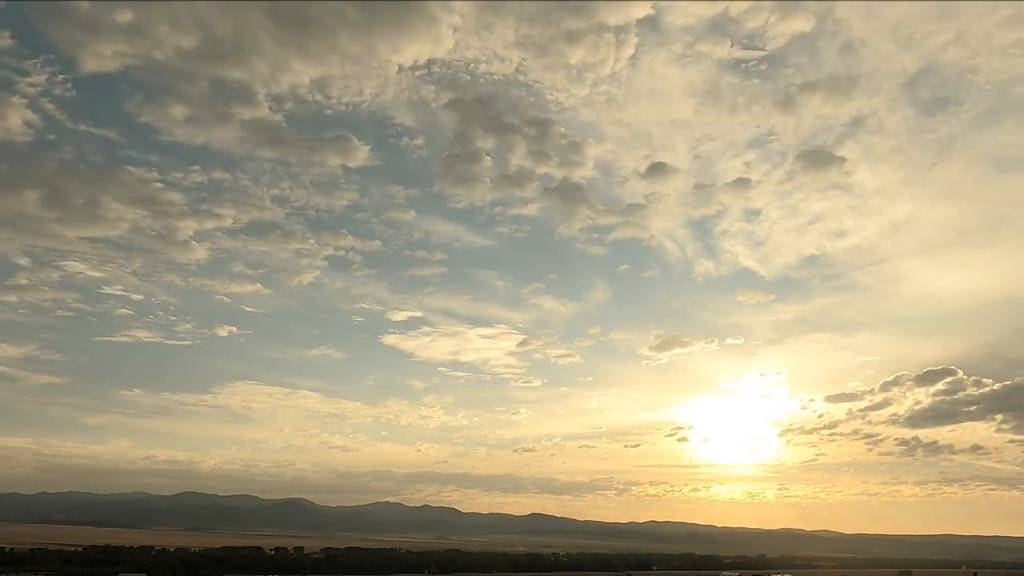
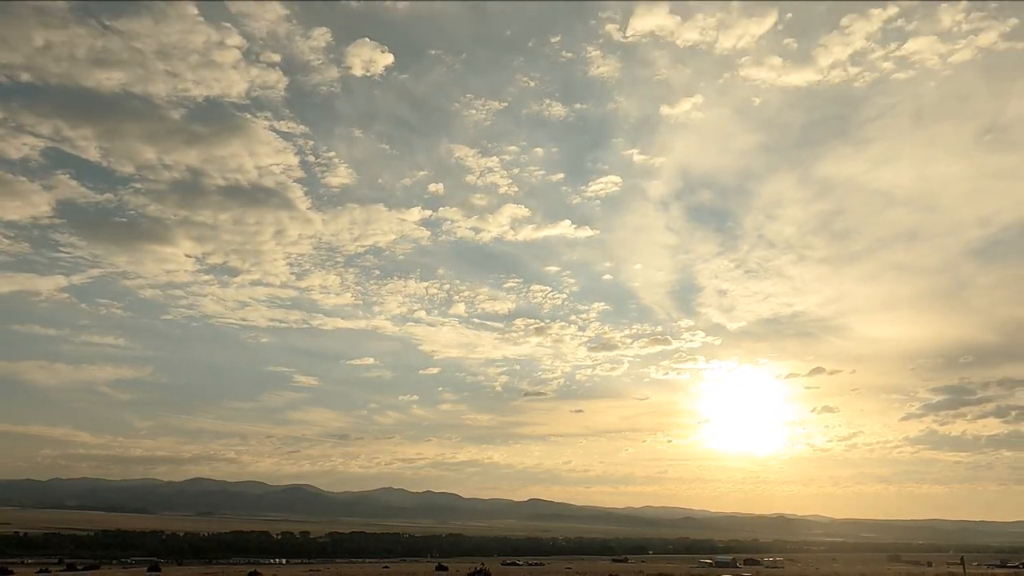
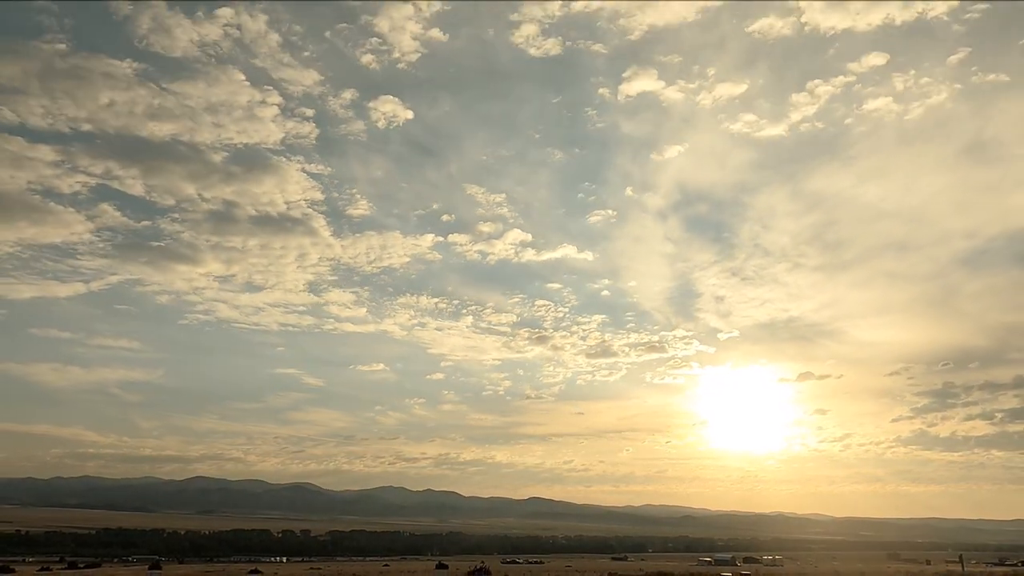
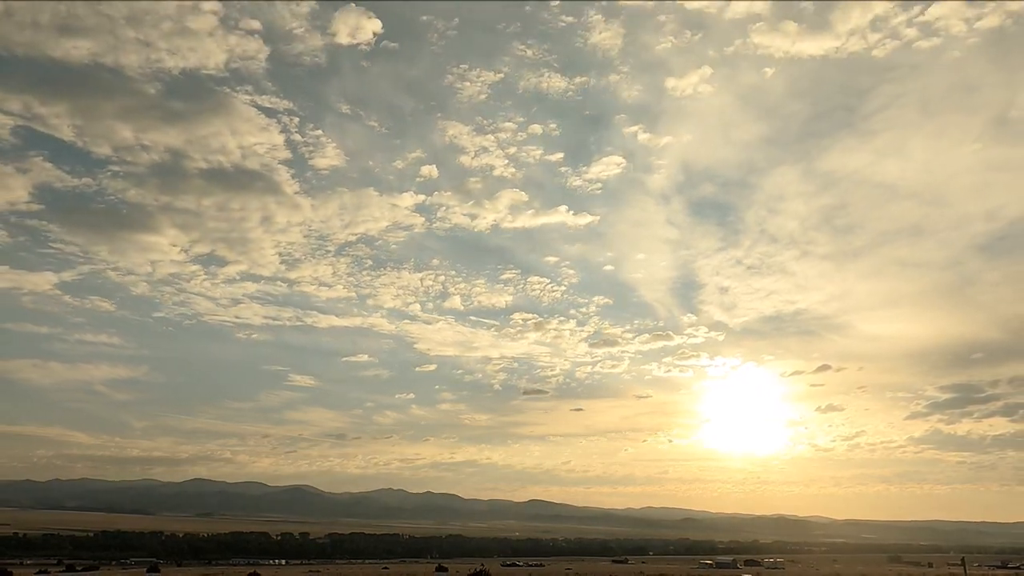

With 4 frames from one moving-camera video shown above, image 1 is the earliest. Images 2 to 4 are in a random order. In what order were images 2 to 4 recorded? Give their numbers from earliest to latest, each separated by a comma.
4, 2, 3
